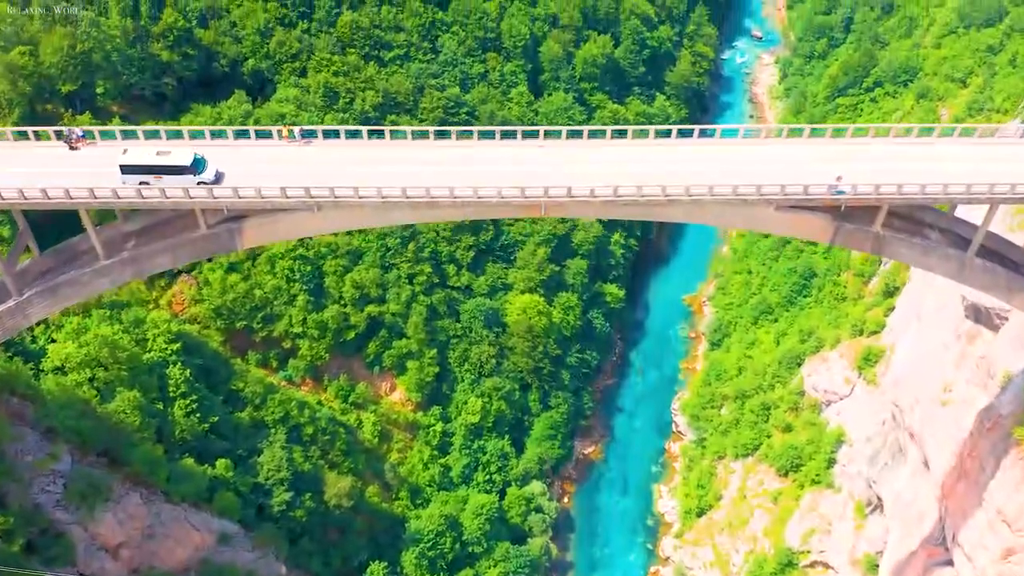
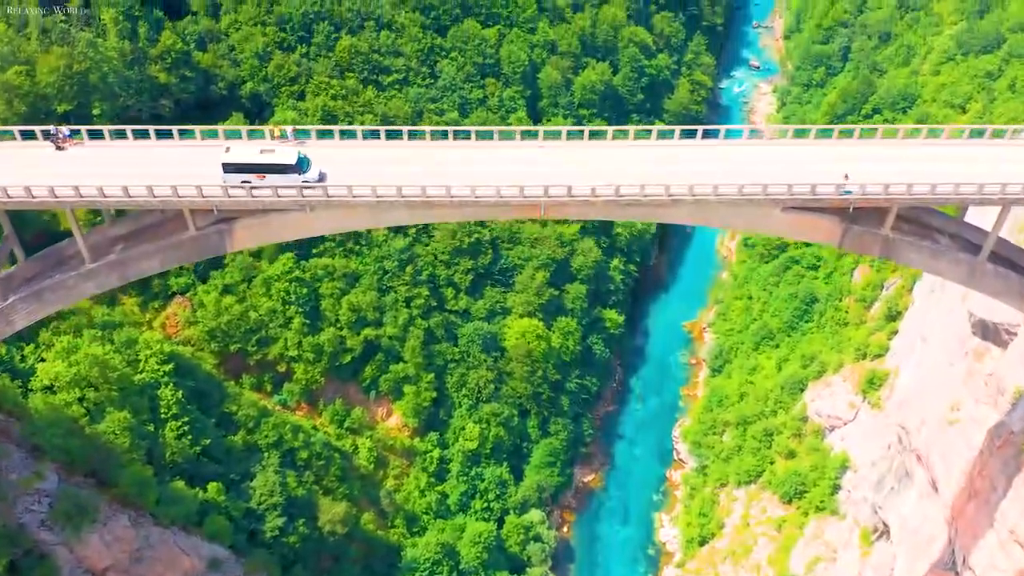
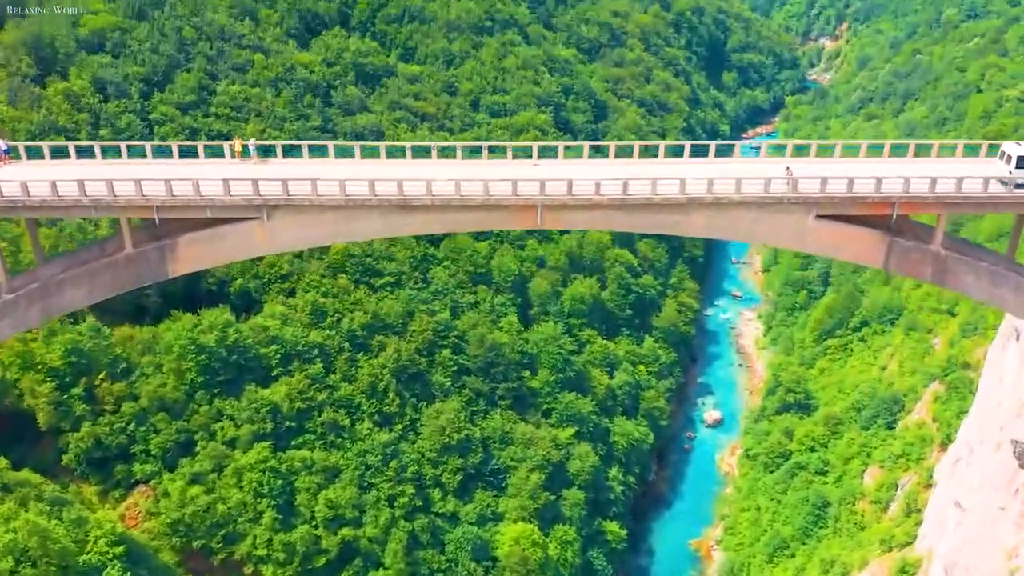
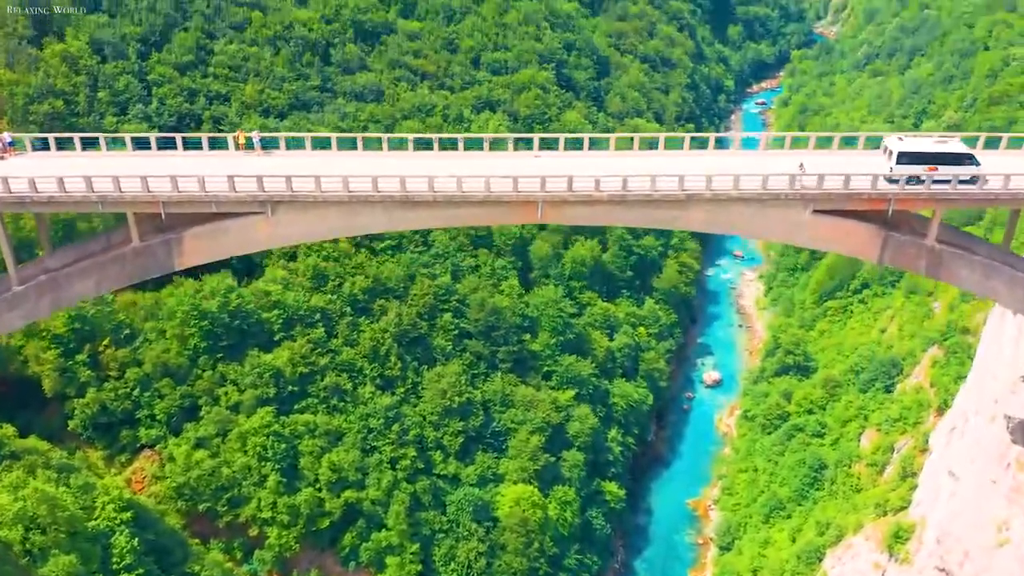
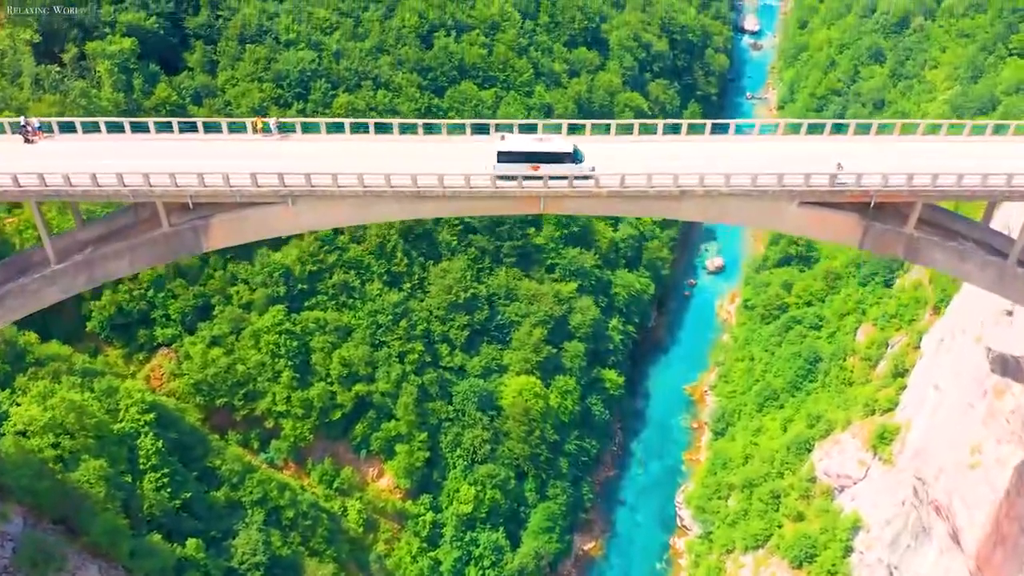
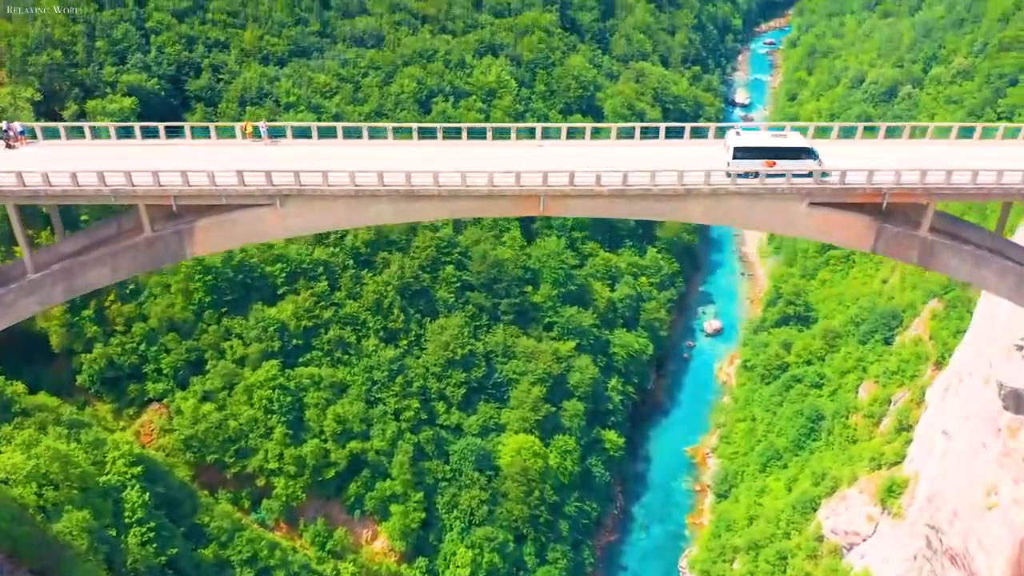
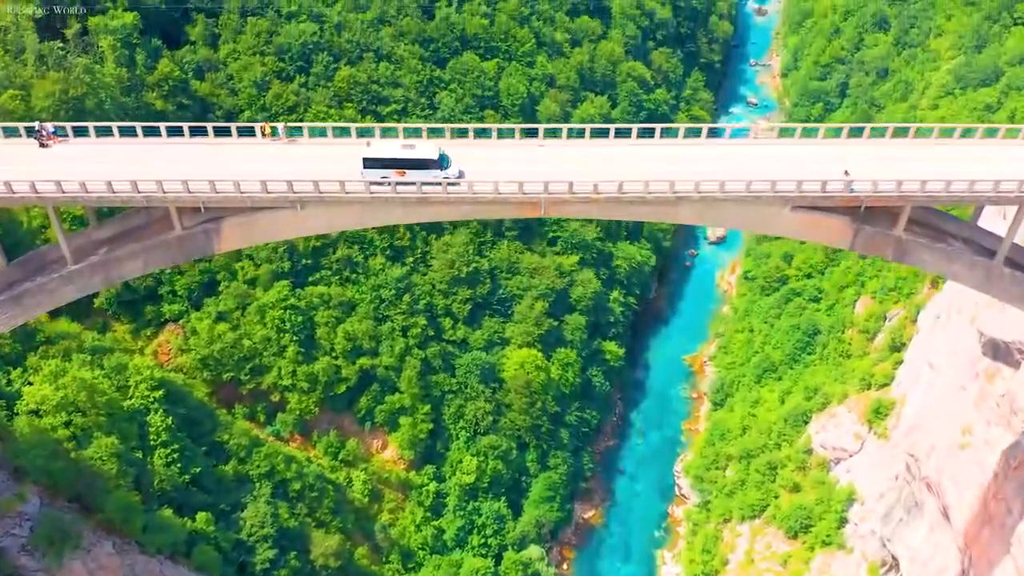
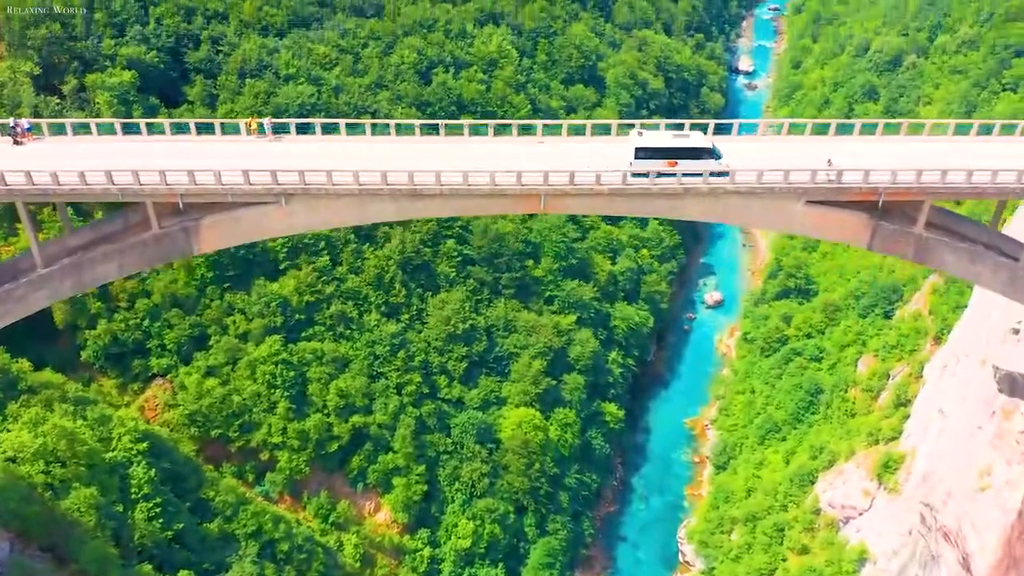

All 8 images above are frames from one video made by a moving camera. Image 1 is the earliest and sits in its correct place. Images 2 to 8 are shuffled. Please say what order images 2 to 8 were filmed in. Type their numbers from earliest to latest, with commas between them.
2, 7, 5, 8, 6, 4, 3
